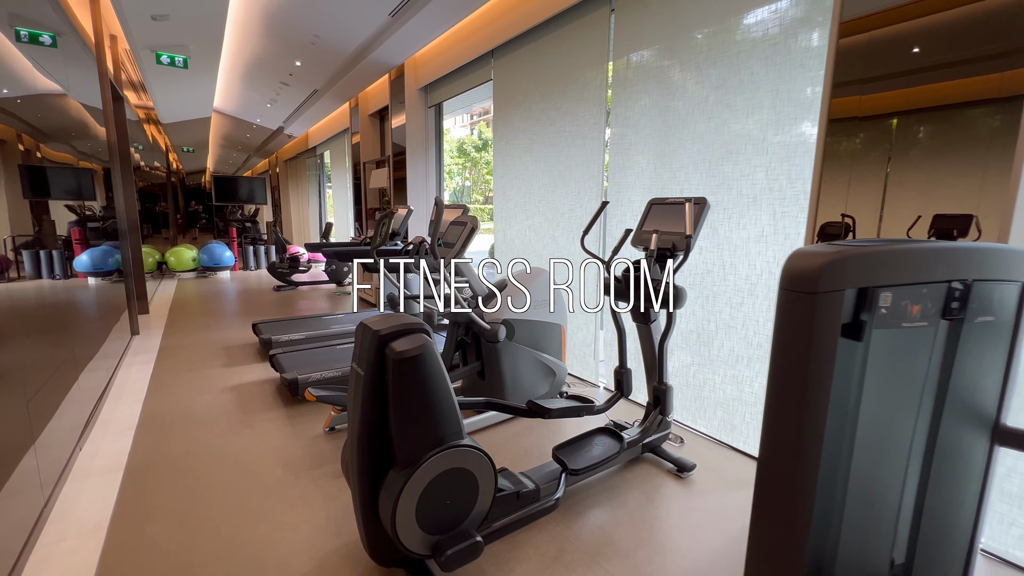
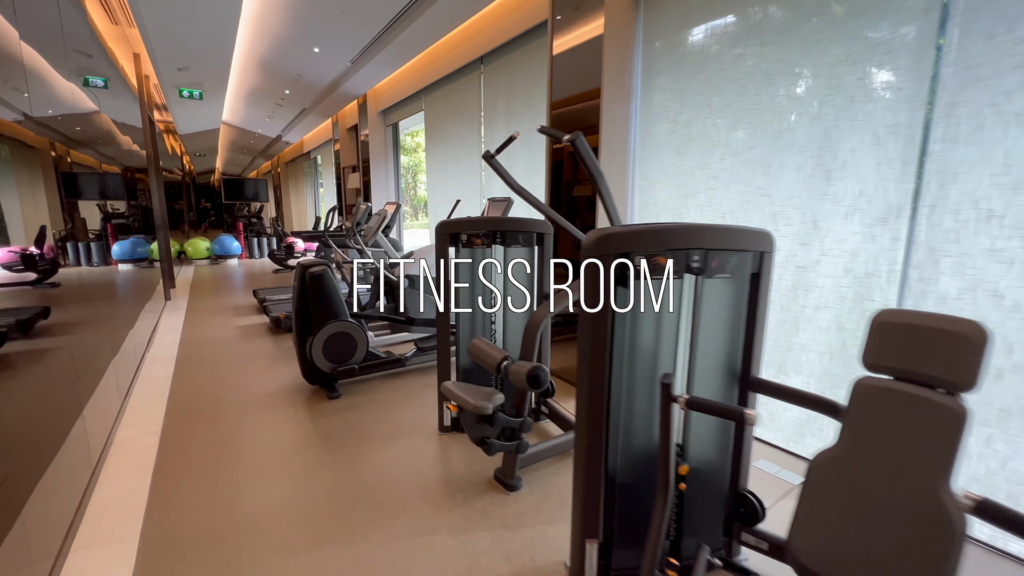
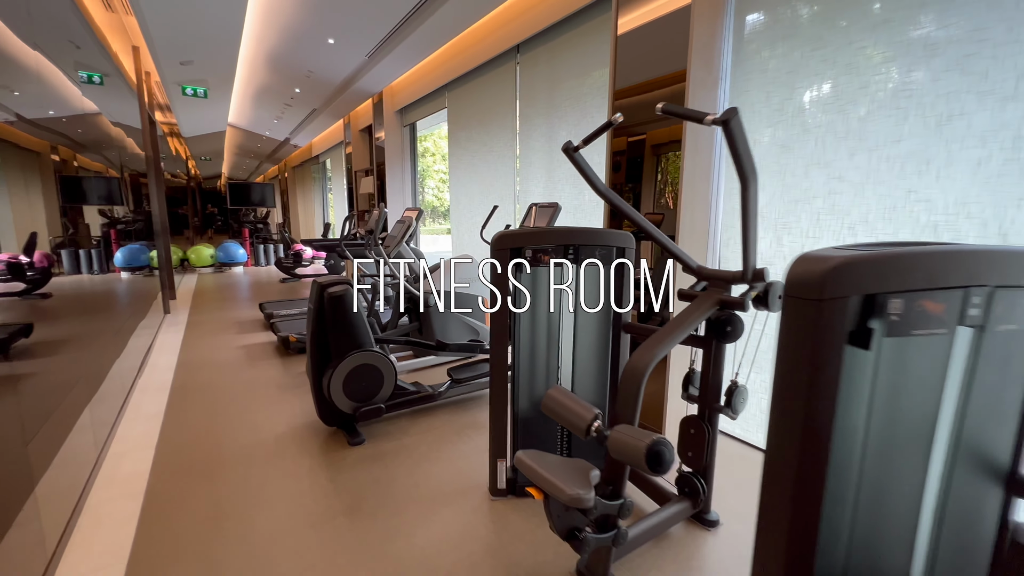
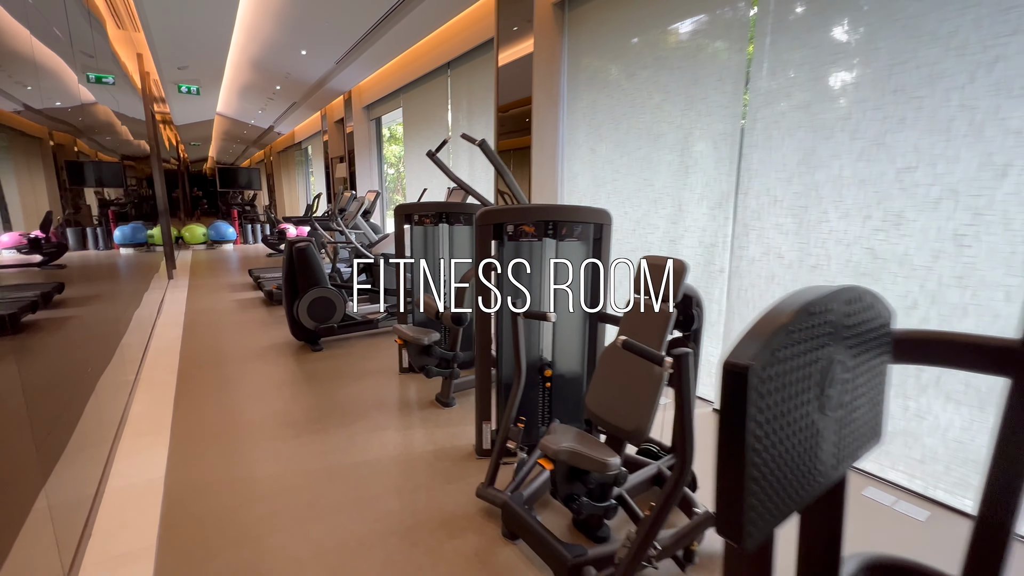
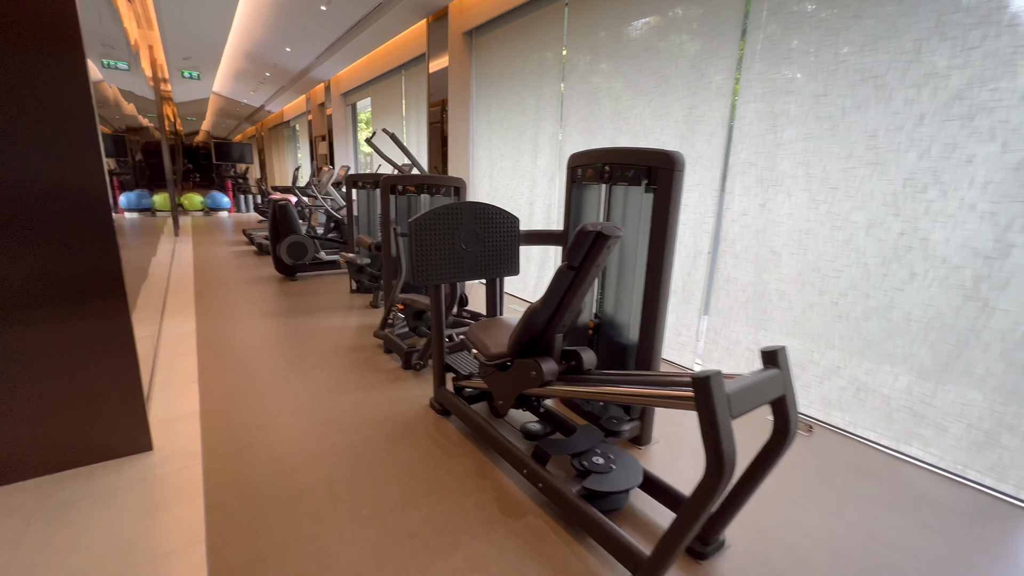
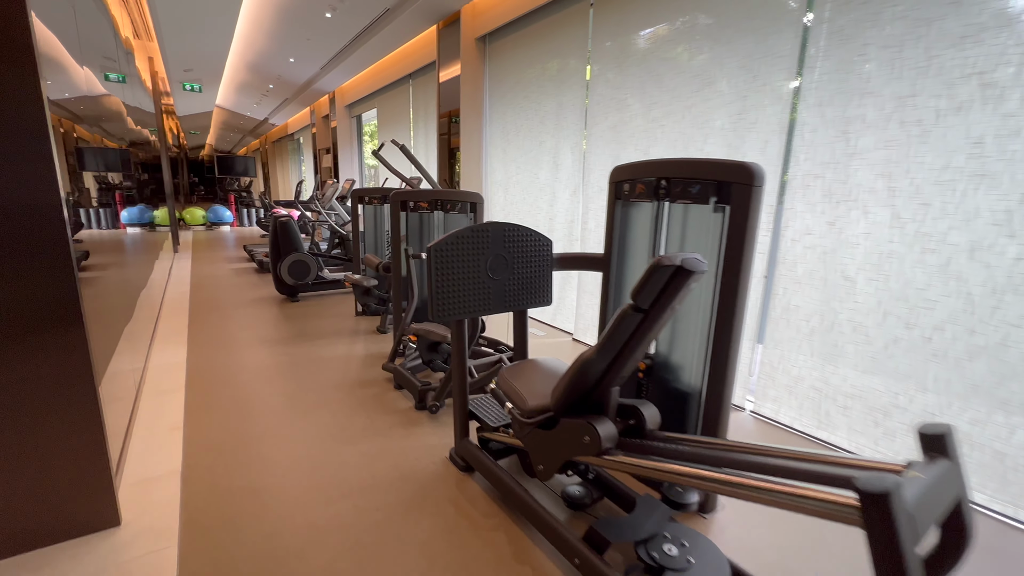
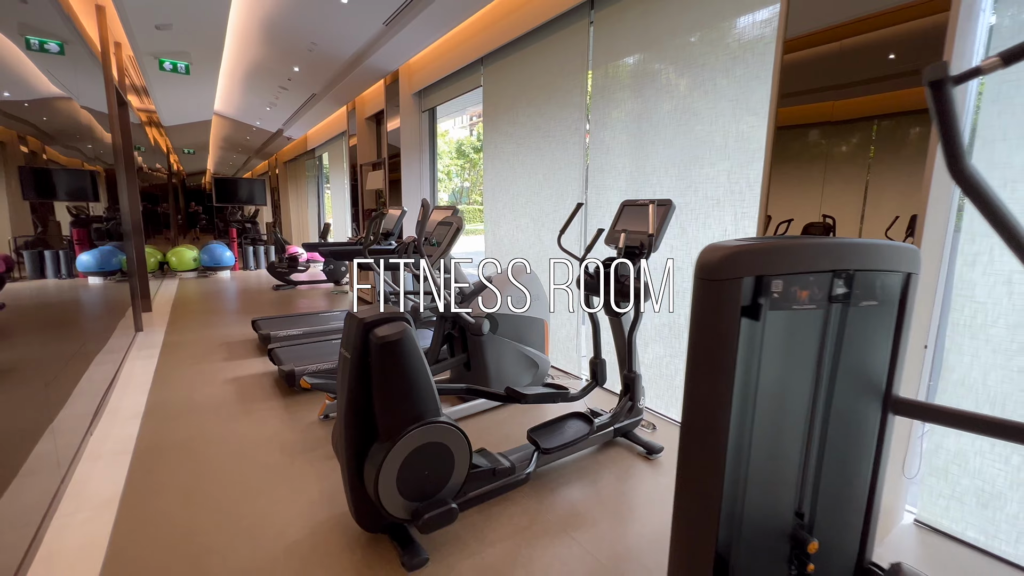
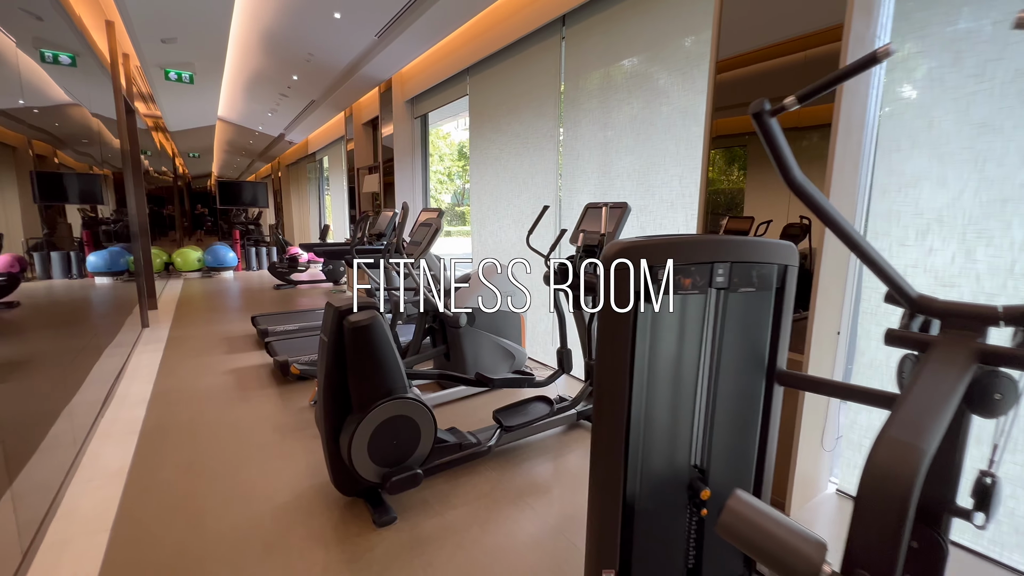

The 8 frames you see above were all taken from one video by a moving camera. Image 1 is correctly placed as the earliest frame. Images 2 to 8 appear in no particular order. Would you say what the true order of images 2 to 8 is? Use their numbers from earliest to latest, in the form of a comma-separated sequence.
7, 8, 3, 2, 4, 6, 5
